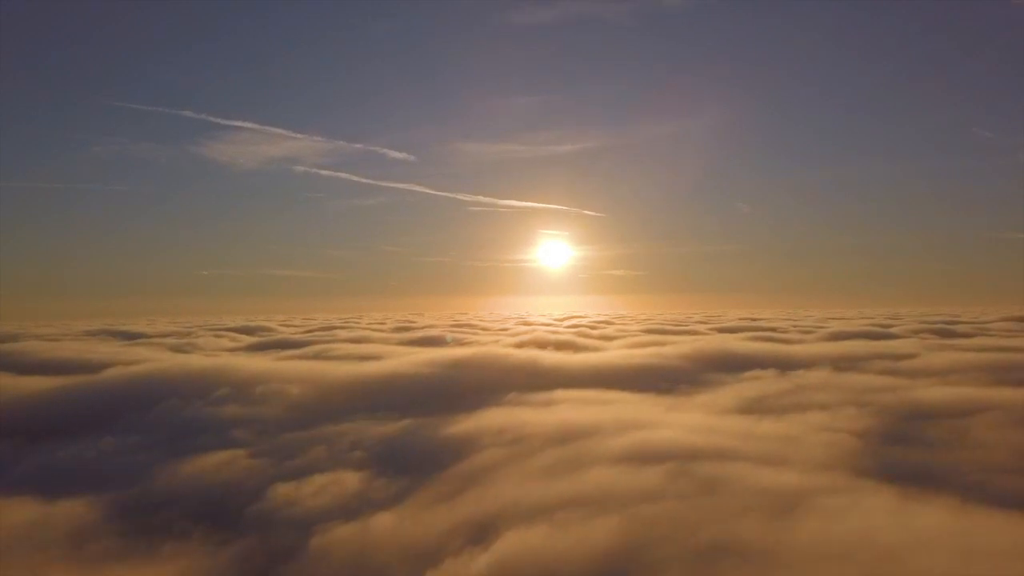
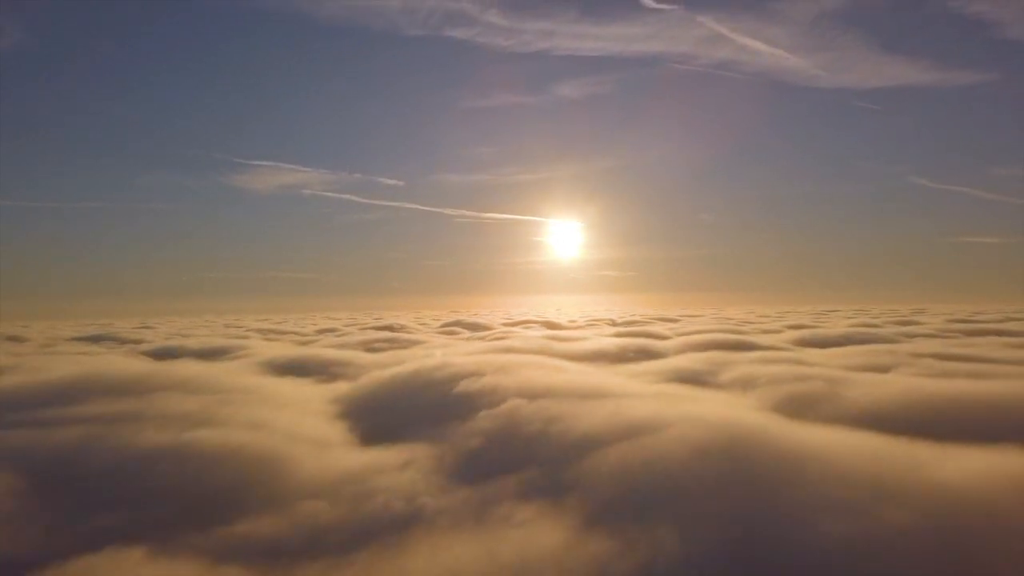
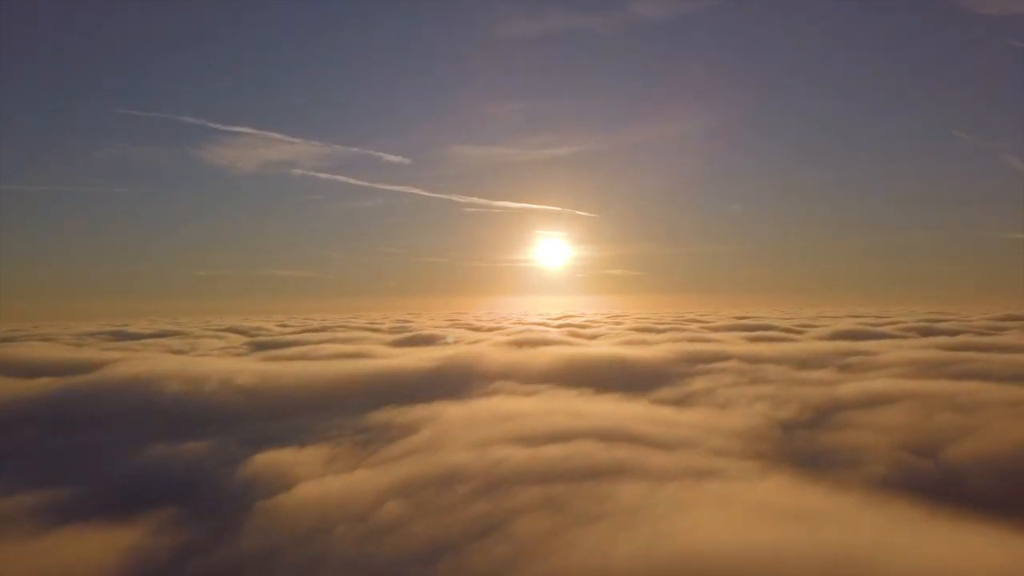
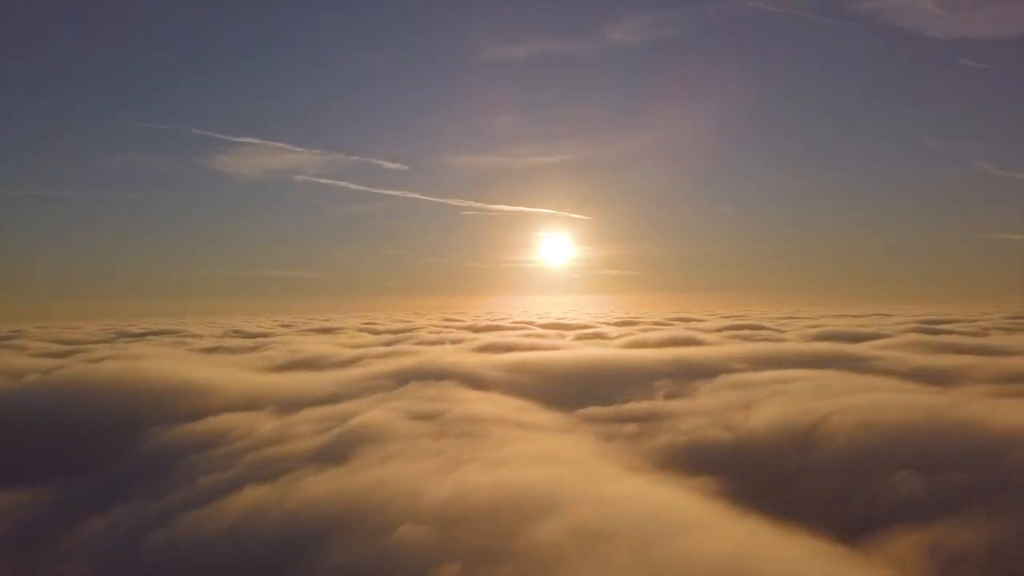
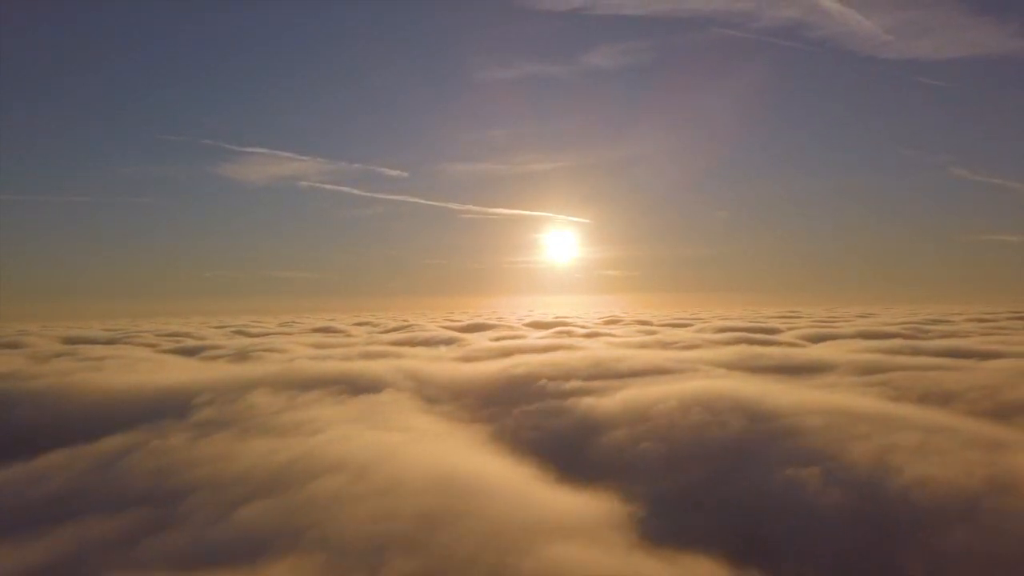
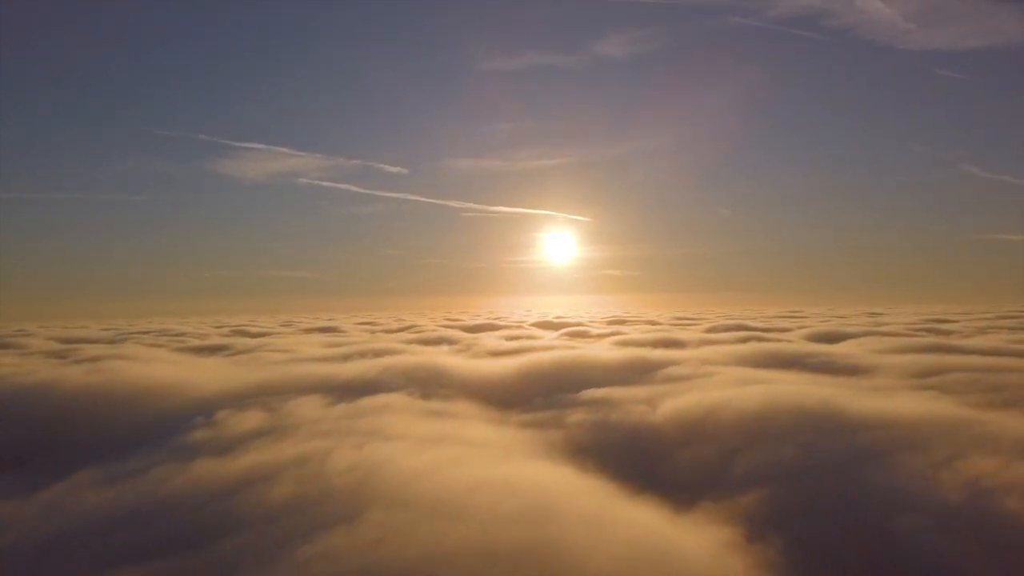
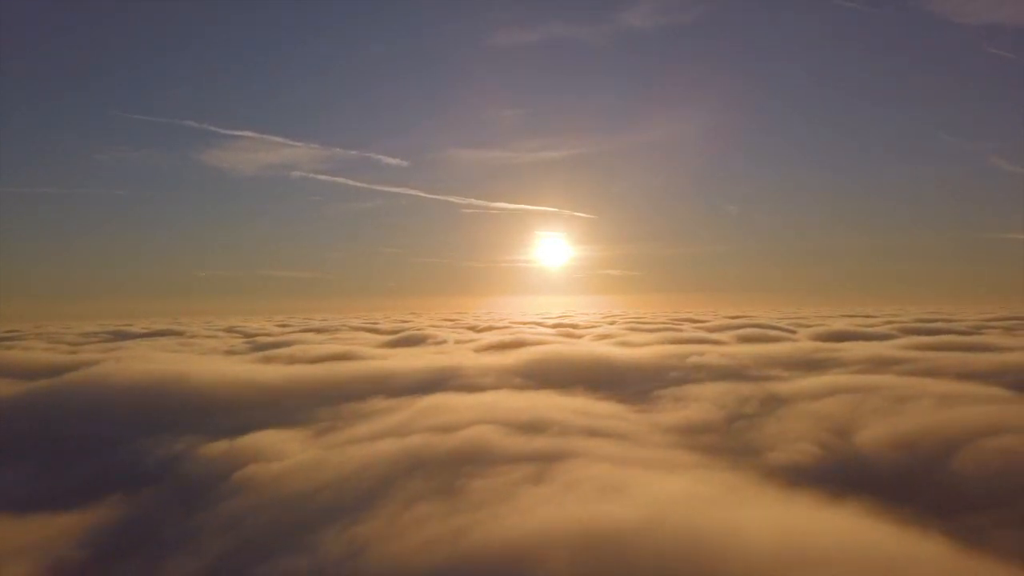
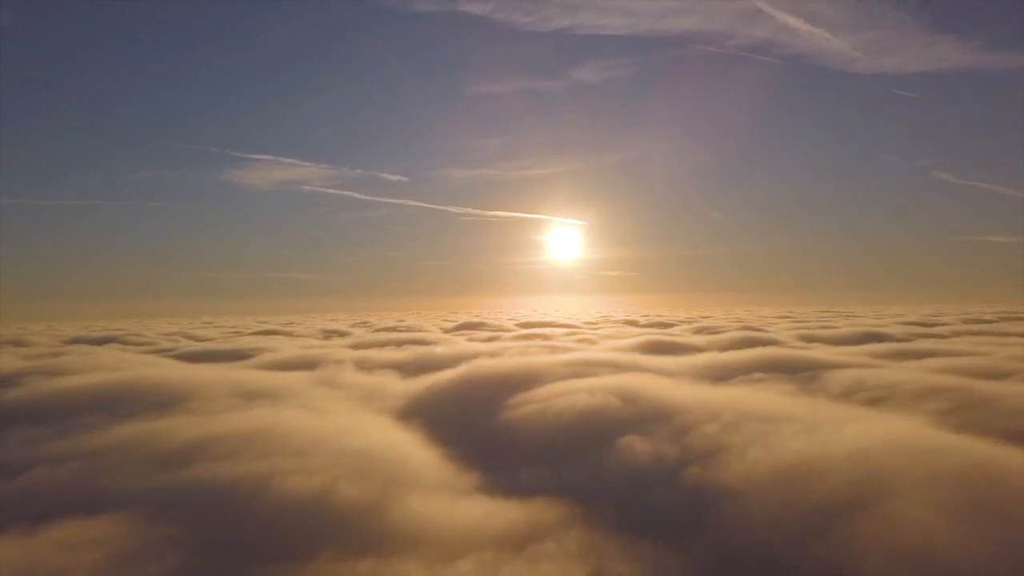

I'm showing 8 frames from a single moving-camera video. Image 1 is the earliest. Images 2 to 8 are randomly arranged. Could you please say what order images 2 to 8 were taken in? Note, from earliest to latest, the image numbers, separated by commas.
3, 7, 4, 6, 5, 8, 2
